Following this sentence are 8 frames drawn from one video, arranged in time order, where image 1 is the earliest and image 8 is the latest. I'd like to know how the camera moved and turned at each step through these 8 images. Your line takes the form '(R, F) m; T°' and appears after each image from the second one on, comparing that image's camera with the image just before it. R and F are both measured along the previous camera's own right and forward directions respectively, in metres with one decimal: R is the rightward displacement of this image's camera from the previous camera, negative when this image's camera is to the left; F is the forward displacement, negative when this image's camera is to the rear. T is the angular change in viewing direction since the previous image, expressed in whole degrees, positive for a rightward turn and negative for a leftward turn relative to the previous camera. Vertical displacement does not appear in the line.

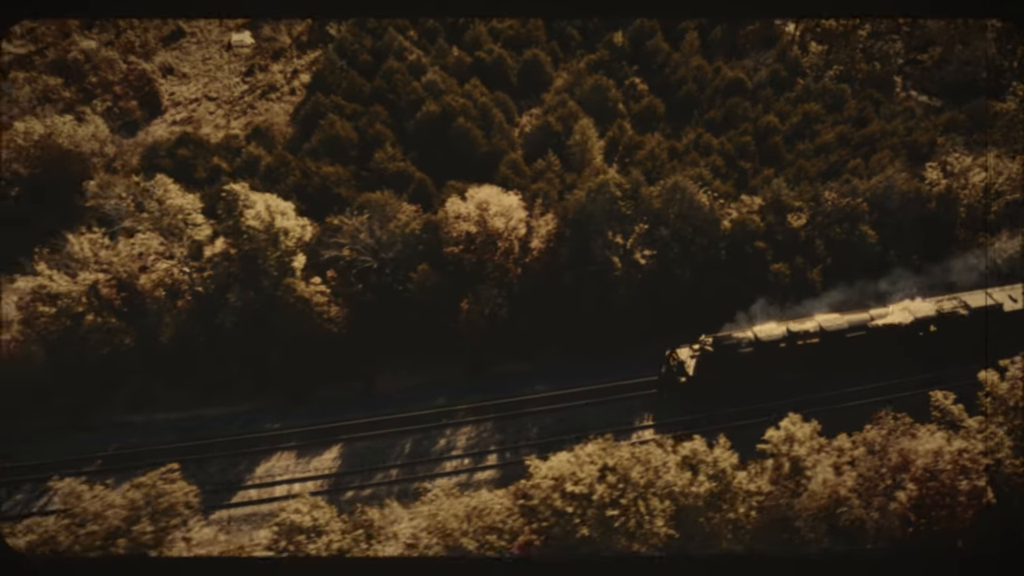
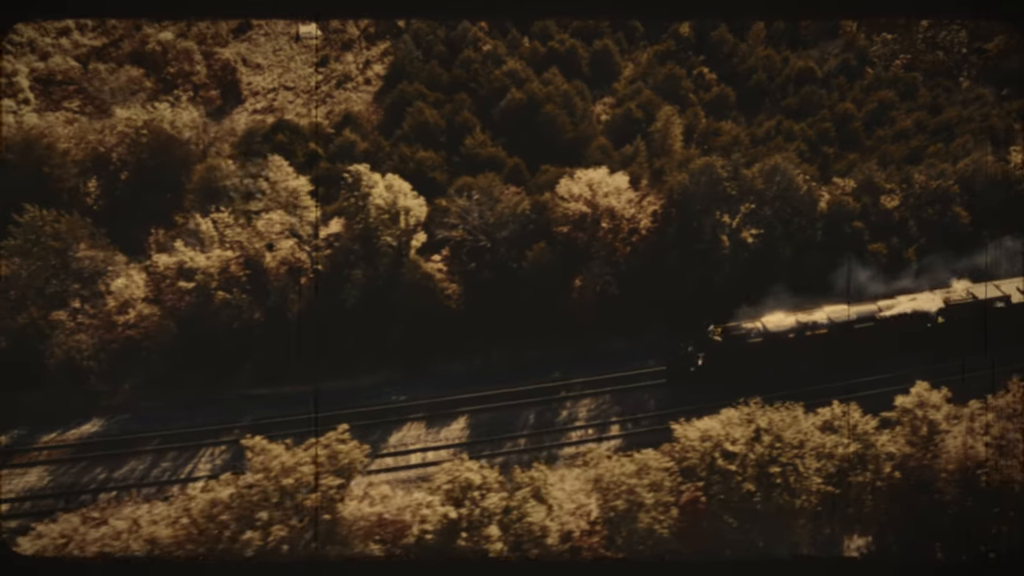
(-1.1, -0.2) m; 0°
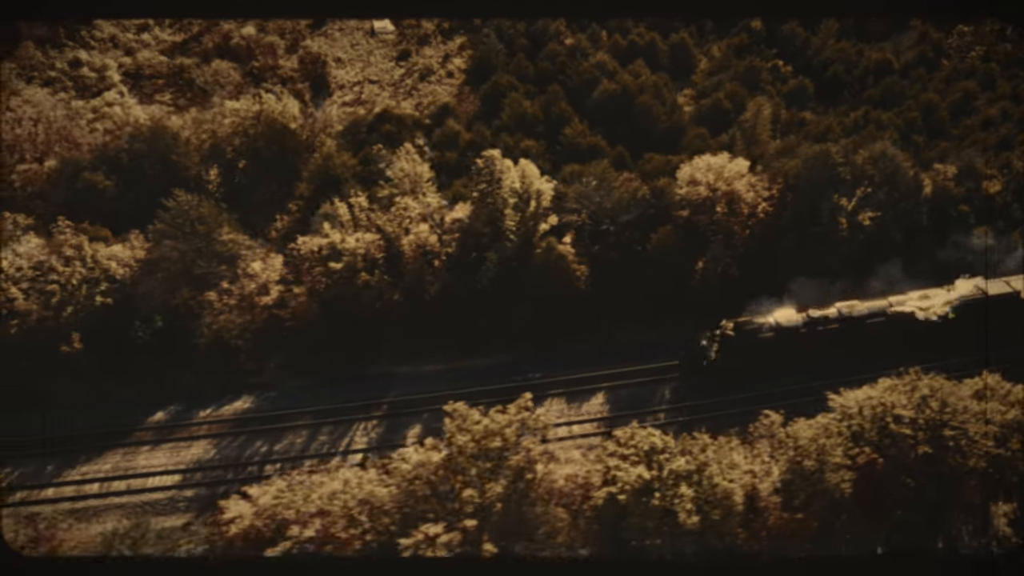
(-1.3, -0.2) m; 0°
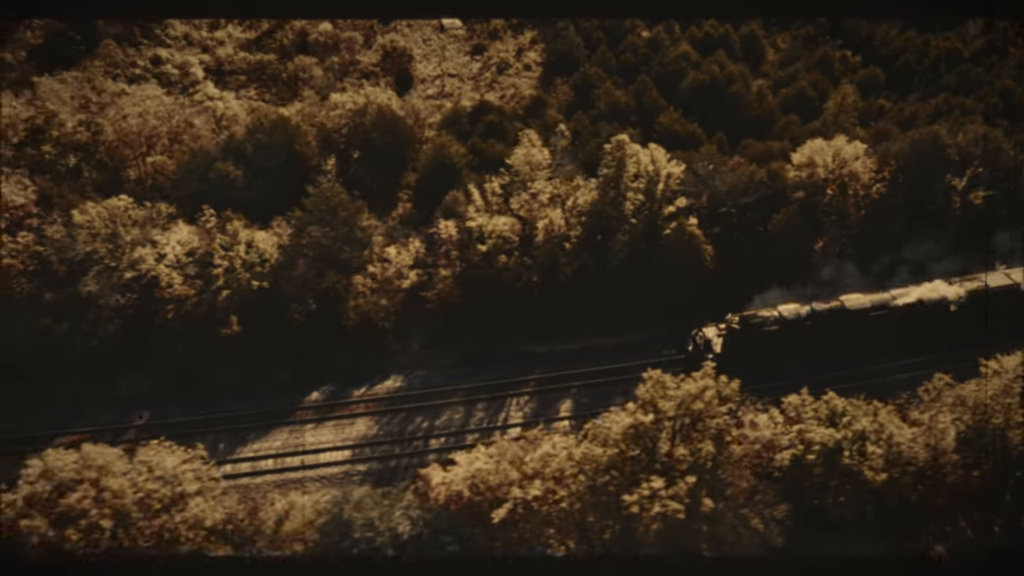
(-1.4, -0.2) m; +1°
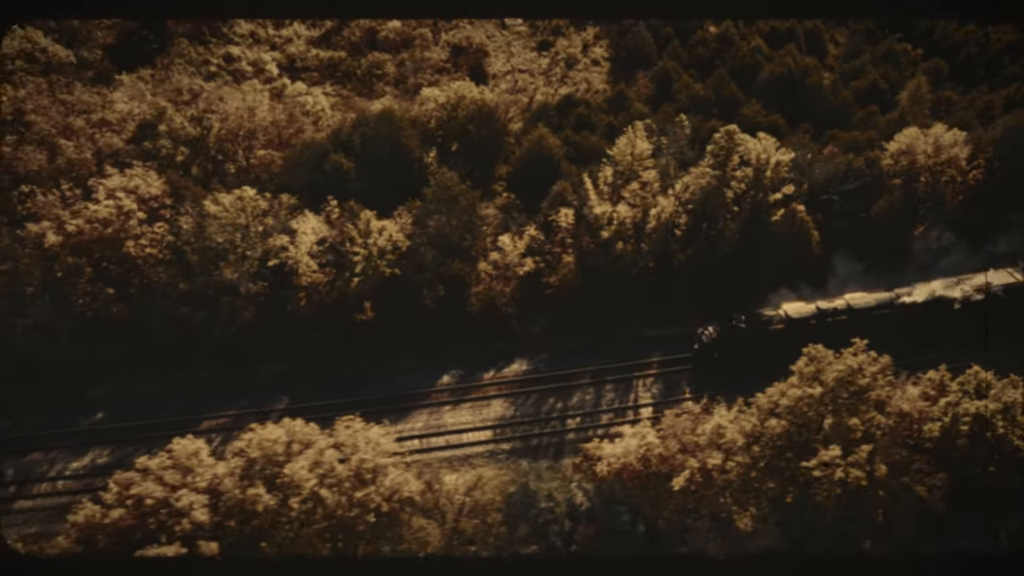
(-1.2, -0.2) m; 0°
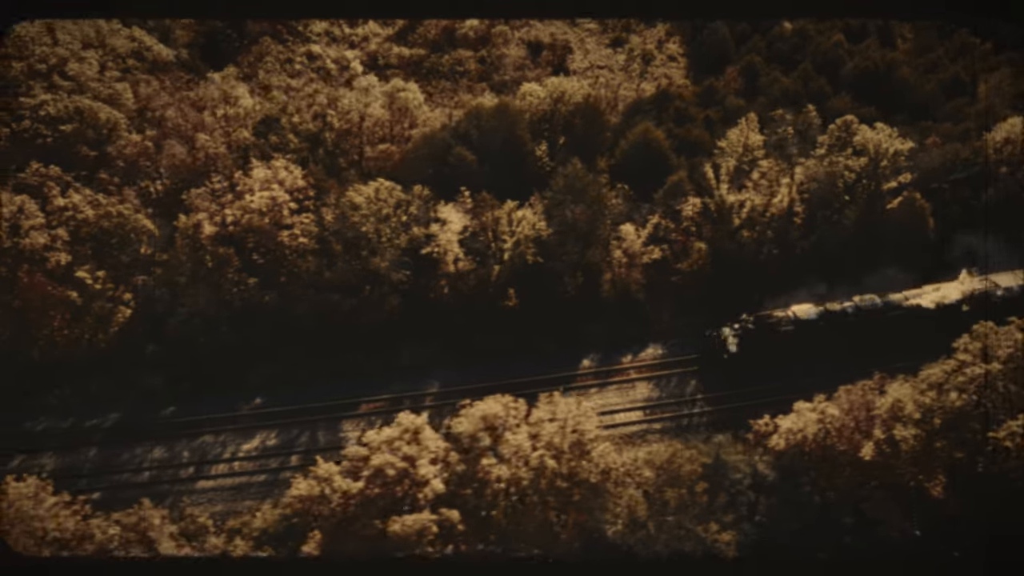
(-1.4, -0.2) m; 0°
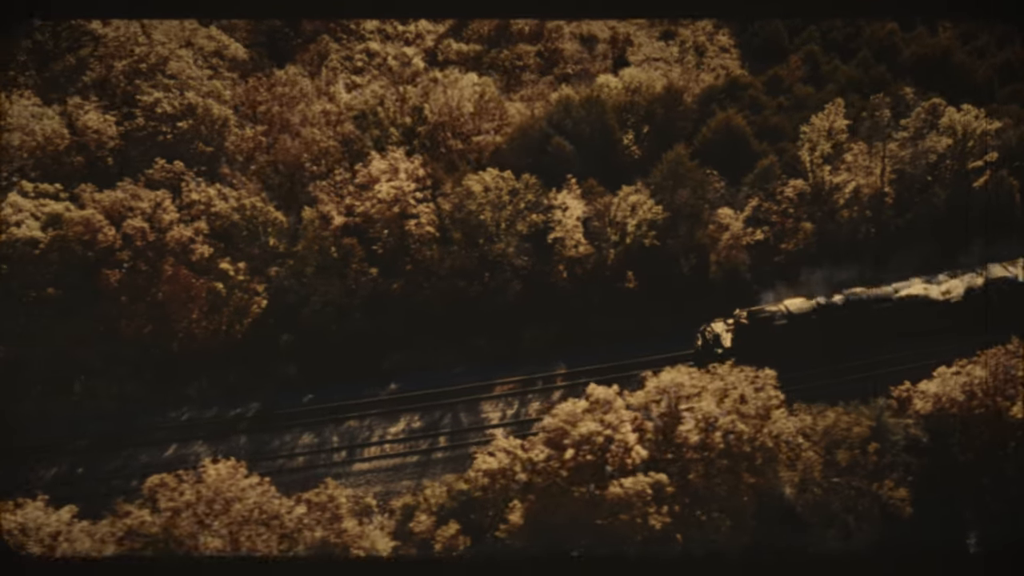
(-1.4, -0.2) m; +1°
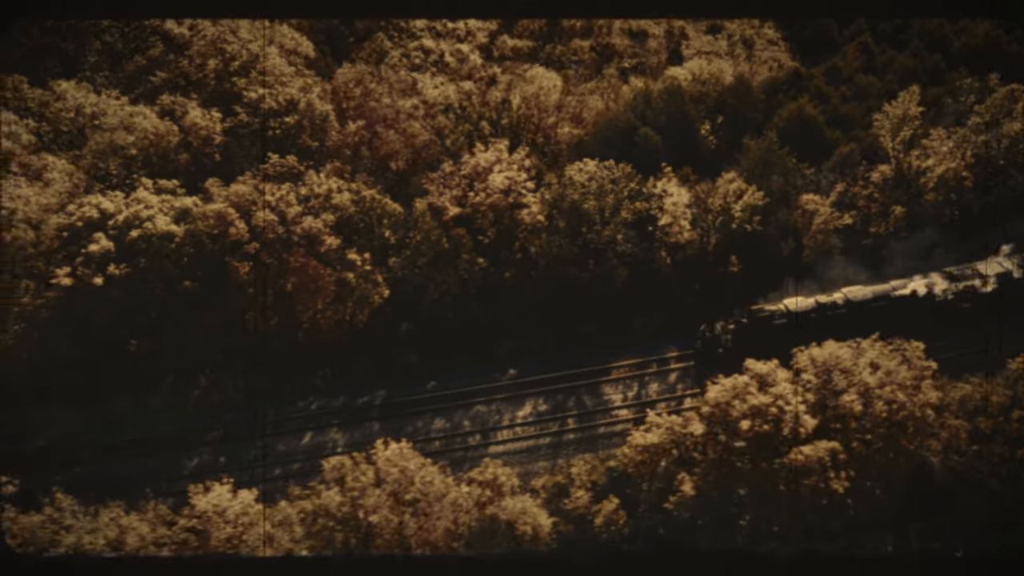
(-1.2, -0.1) m; +1°
